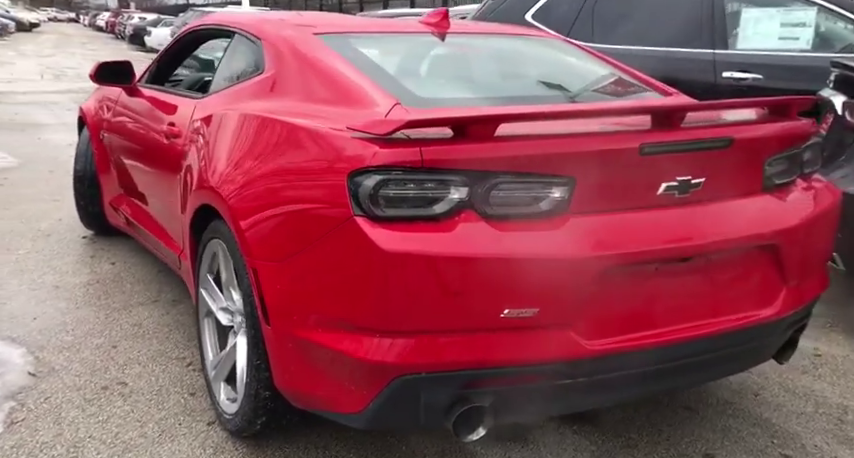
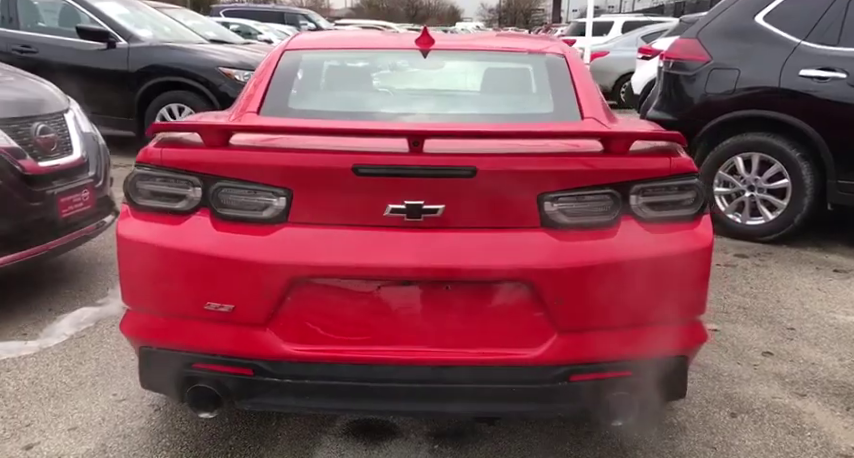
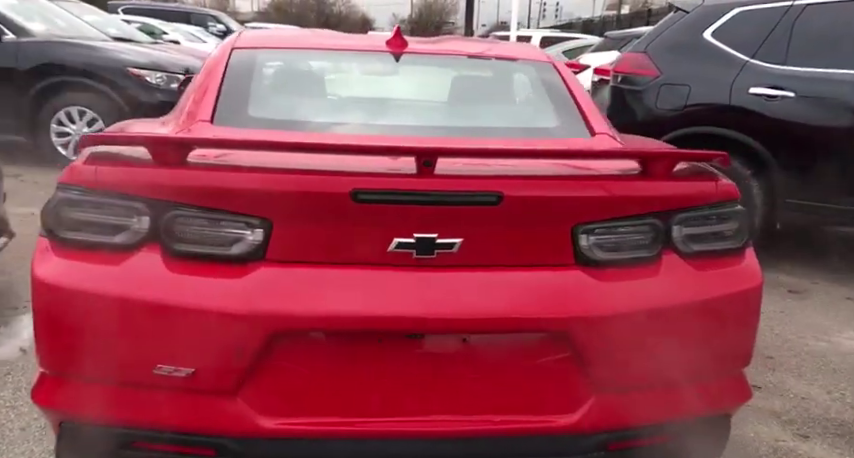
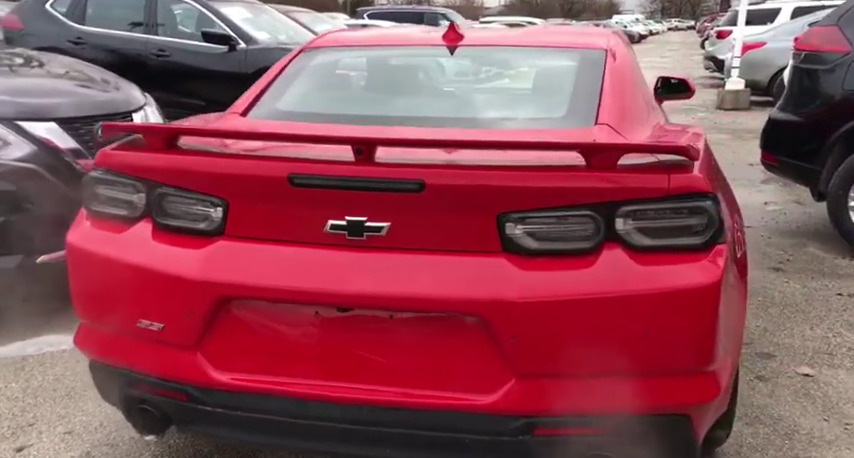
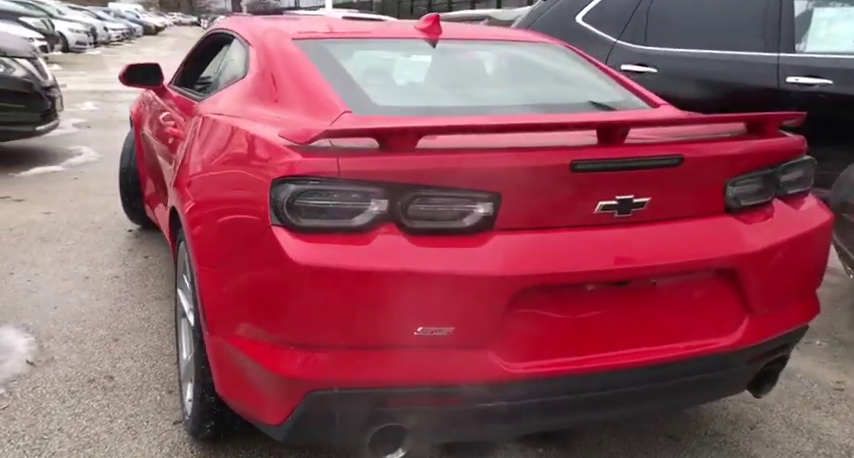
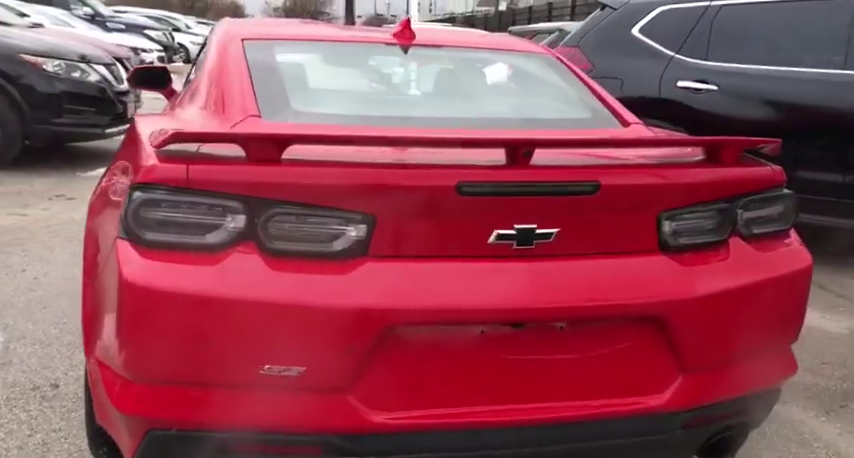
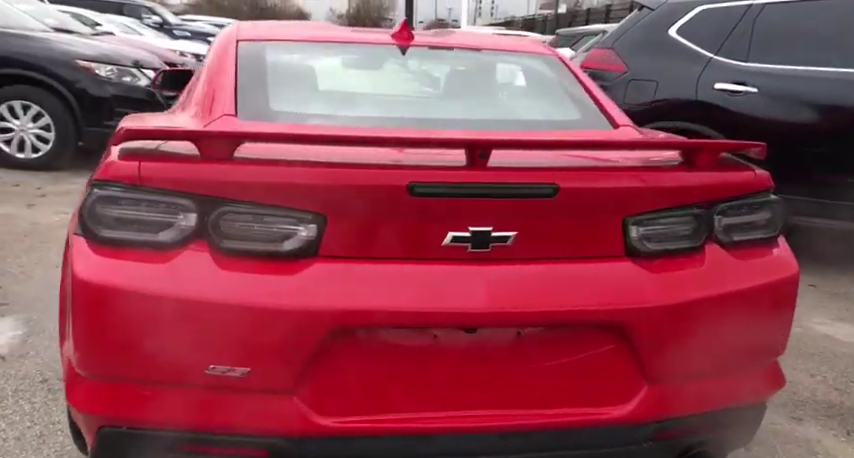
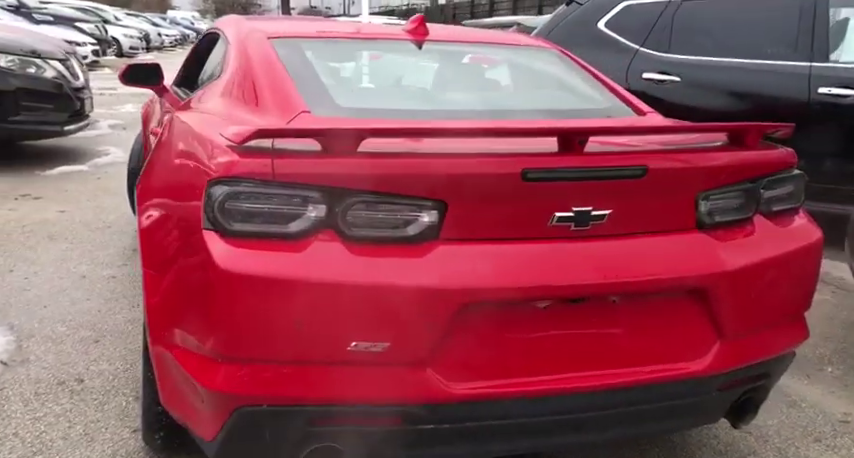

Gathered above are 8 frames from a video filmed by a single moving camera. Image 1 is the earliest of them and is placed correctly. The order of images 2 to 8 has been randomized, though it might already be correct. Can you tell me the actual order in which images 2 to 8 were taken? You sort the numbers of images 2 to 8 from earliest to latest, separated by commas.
5, 8, 6, 7, 3, 2, 4
